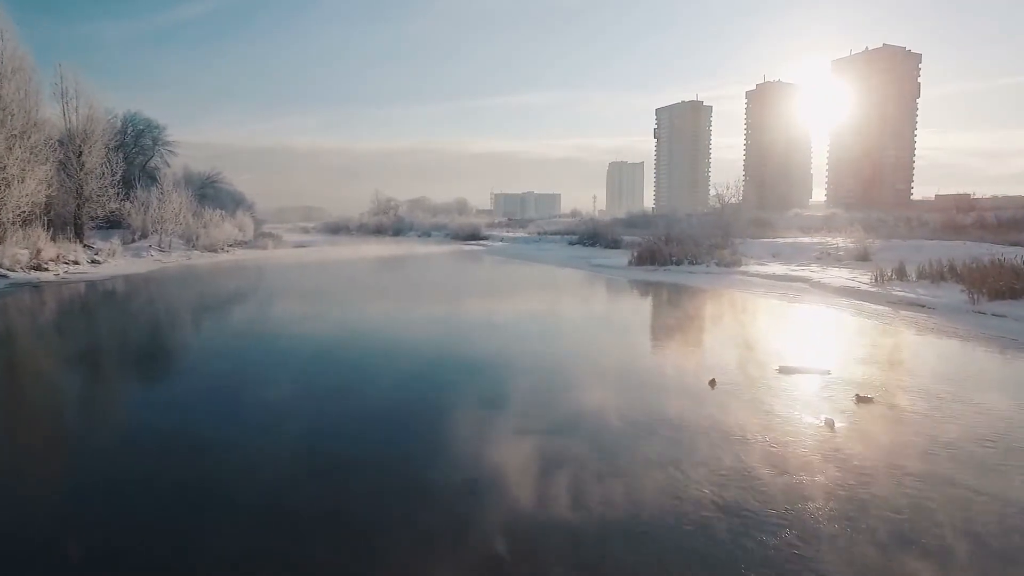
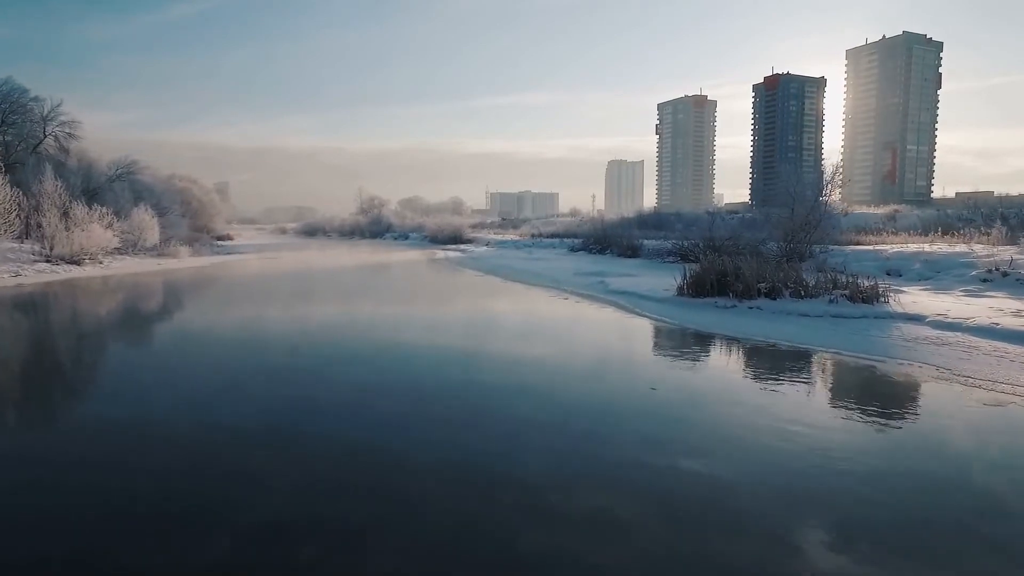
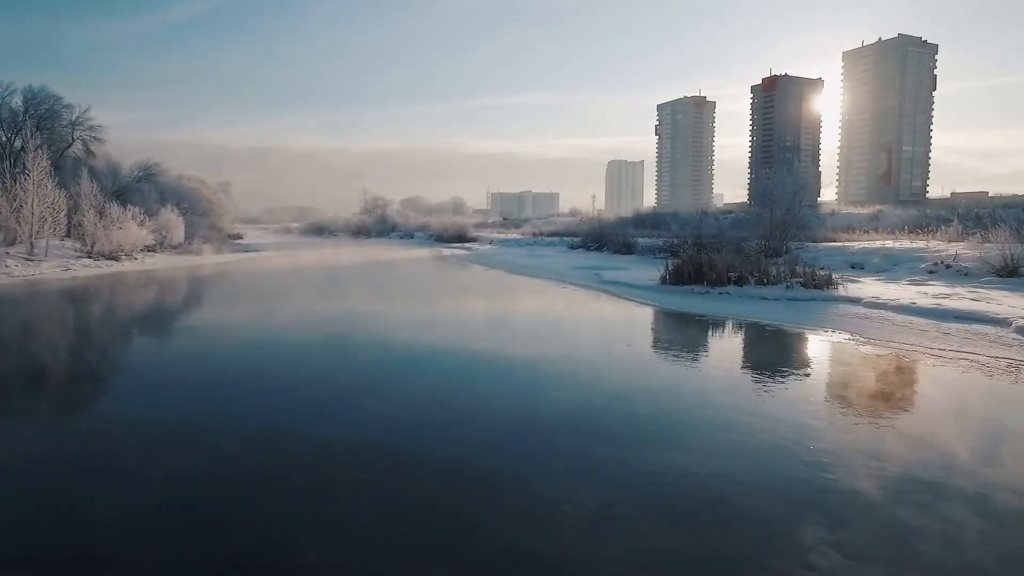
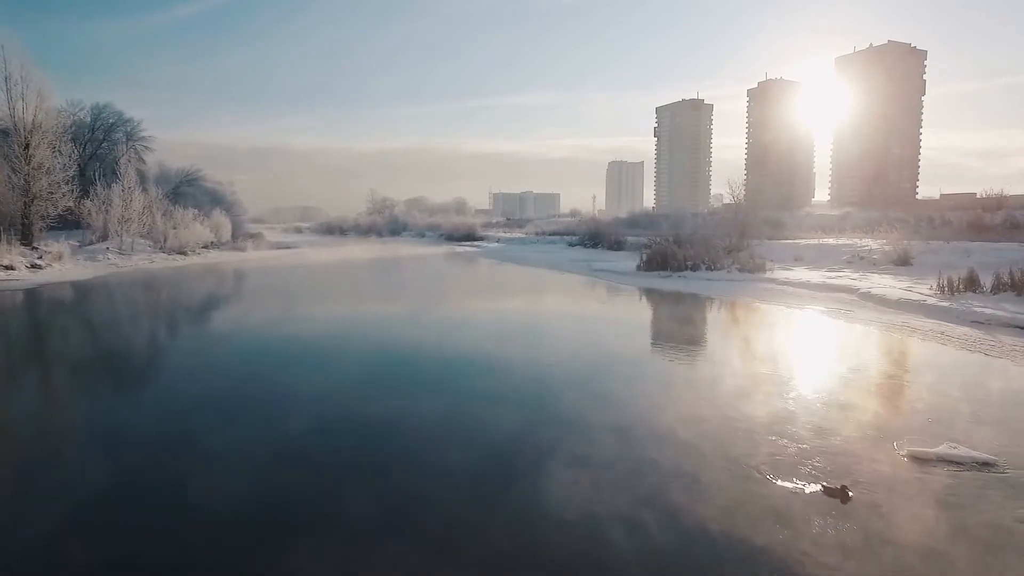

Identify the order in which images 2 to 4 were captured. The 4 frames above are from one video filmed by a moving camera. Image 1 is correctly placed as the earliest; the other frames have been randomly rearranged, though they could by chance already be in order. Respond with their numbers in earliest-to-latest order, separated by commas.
4, 3, 2
